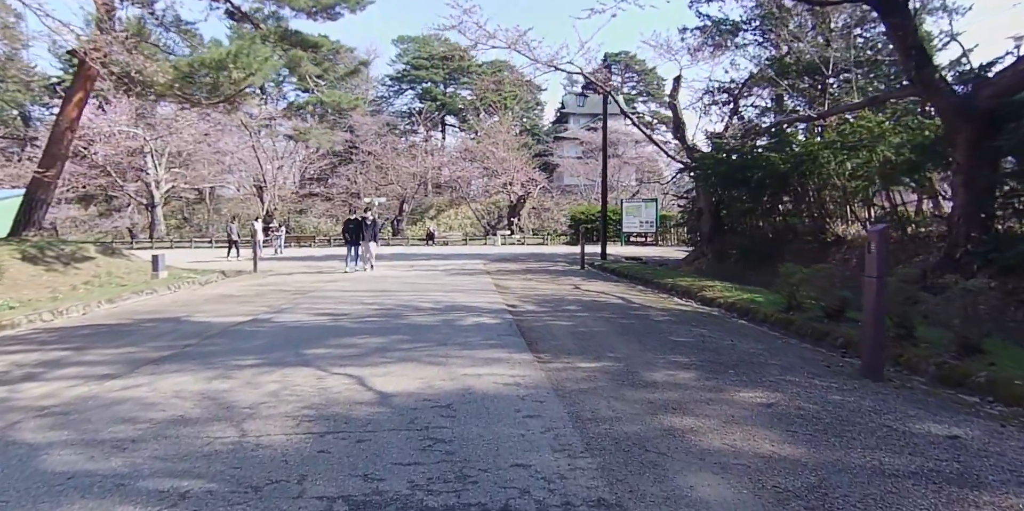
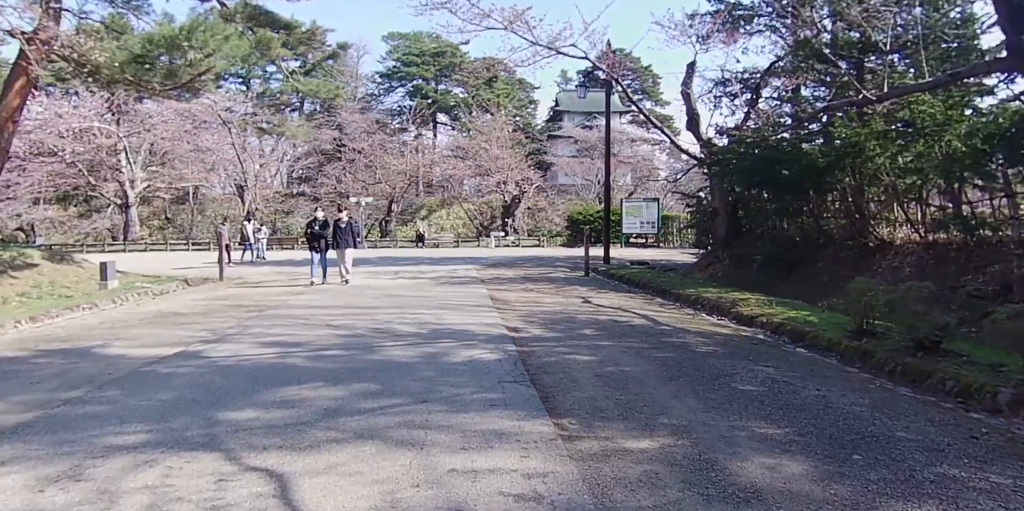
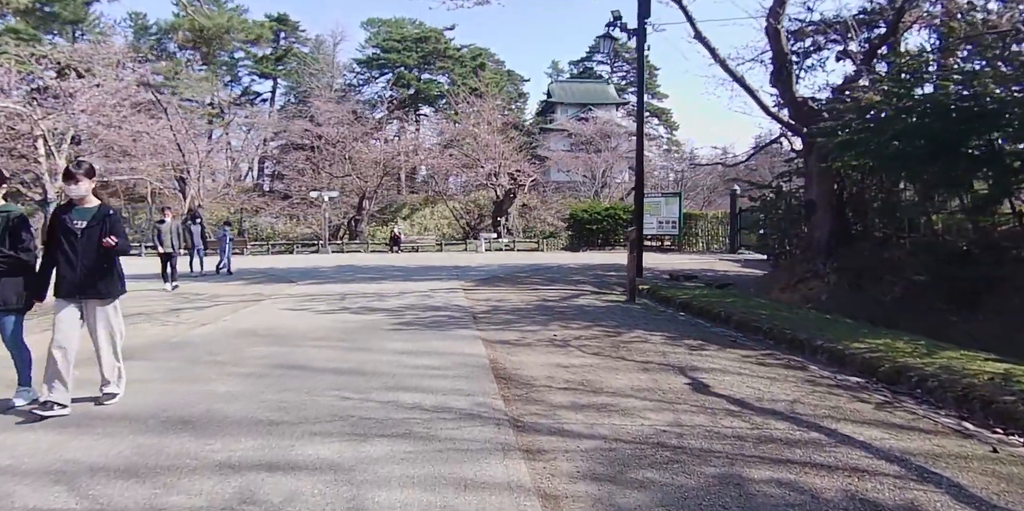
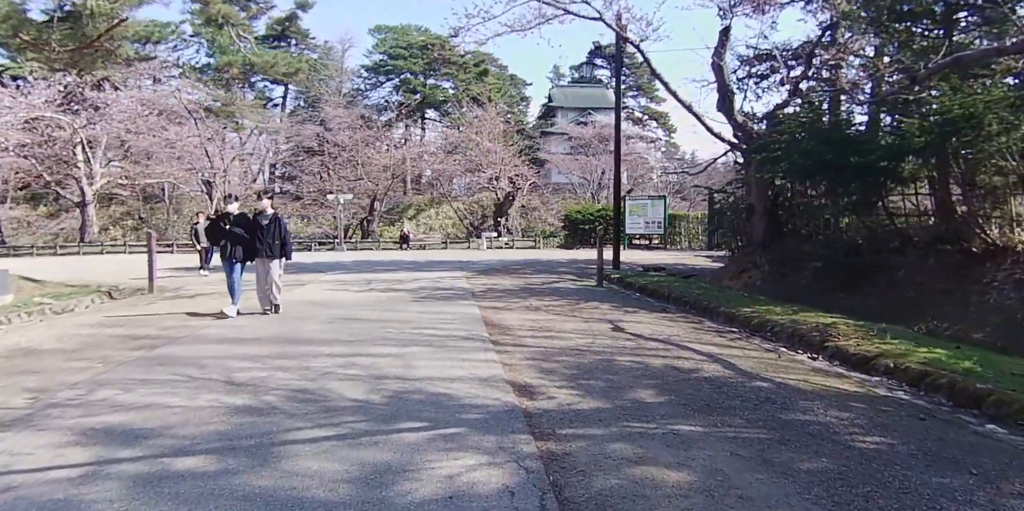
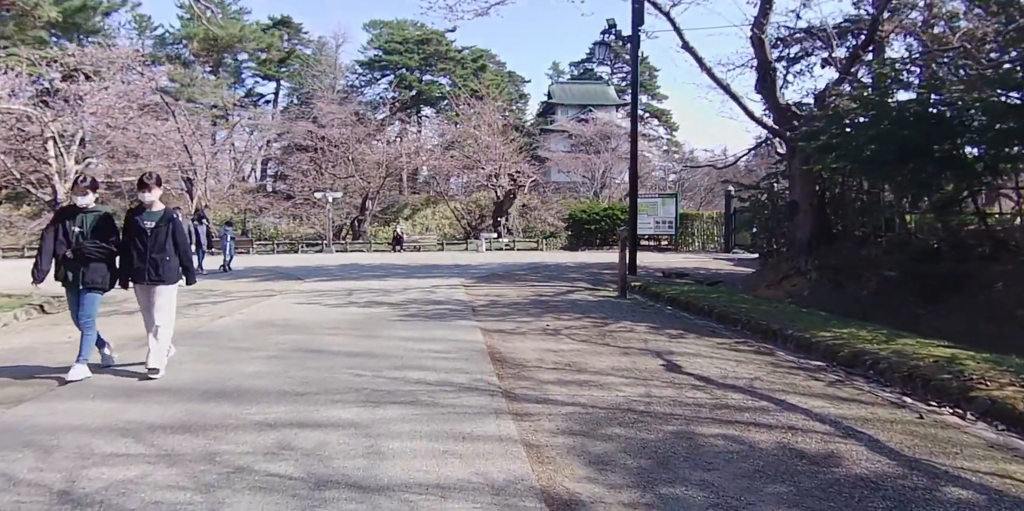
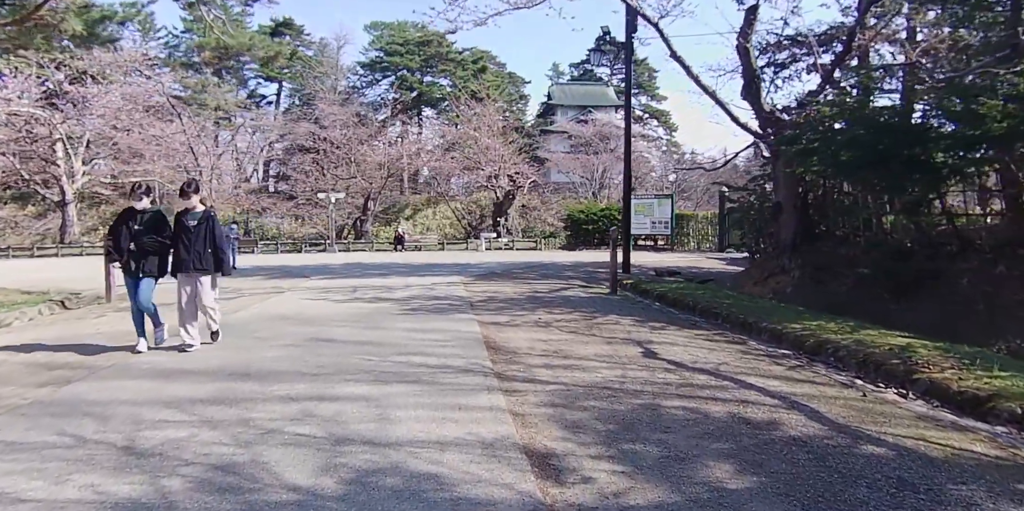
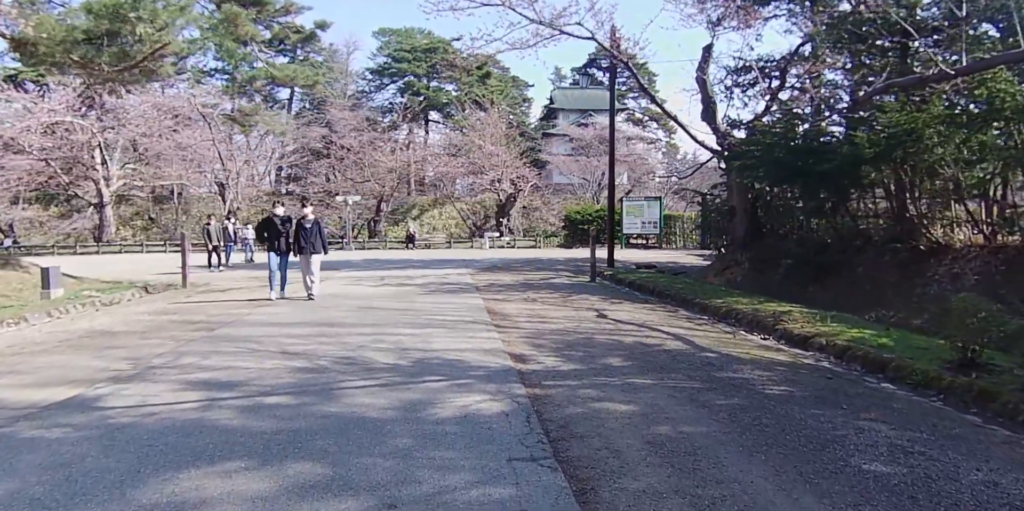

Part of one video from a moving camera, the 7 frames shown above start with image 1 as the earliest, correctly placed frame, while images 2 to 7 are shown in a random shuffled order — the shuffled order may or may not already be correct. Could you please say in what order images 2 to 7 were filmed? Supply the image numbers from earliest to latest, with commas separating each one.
2, 7, 4, 6, 5, 3
